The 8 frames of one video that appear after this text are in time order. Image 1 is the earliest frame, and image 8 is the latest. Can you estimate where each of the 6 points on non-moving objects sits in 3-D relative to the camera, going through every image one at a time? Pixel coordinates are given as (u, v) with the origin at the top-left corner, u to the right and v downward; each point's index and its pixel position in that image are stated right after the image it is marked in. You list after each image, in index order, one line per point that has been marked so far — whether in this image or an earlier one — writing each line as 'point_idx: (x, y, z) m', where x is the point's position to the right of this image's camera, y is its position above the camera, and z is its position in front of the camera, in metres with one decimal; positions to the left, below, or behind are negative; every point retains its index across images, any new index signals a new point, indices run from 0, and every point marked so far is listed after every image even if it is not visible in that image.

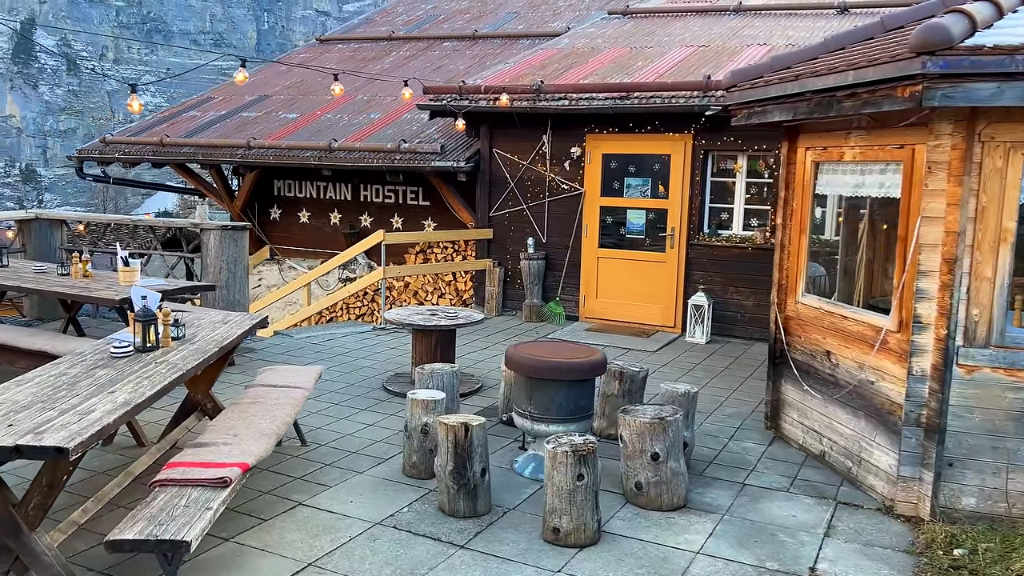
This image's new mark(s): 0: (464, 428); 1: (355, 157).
0: (-0.3, -0.7, +4.2) m
1: (-2.0, +1.7, +10.2) m
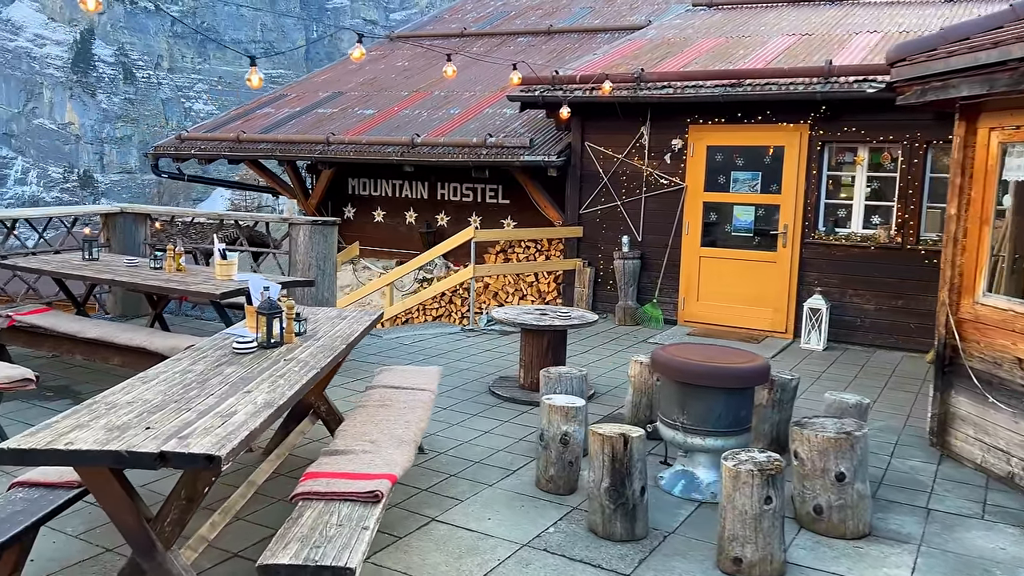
0: (+0.5, -0.7, +3.7) m
1: (-0.9, +1.7, +9.8) m
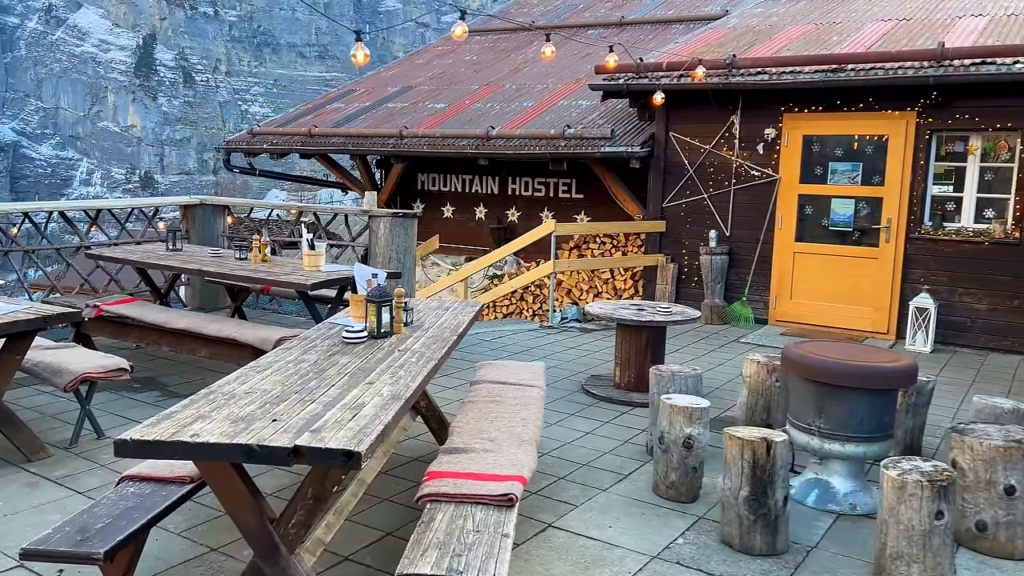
0: (+1.1, -0.7, +3.4) m
1: (0.0, +1.7, +9.6) m
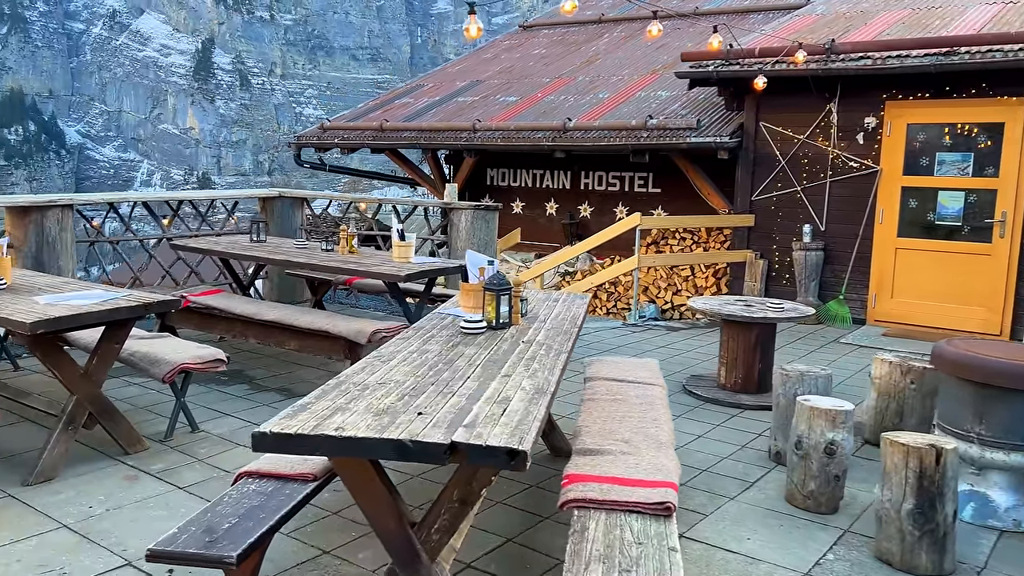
0: (+1.6, -0.6, +3.0) m
1: (+0.9, +1.8, +9.3) m
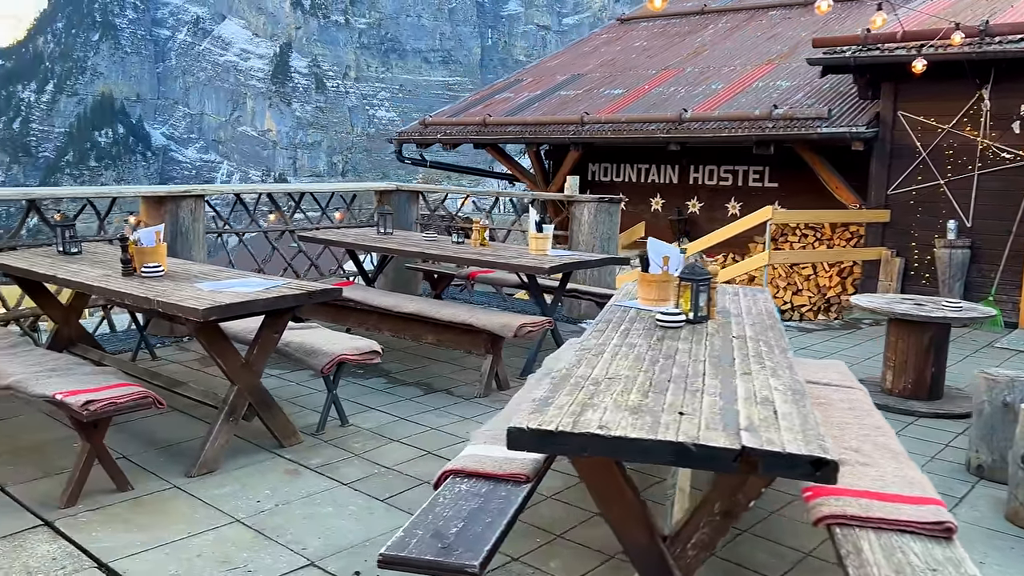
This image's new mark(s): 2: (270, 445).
0: (+2.3, -0.6, +2.6) m
1: (+2.2, +1.8, +8.9) m
2: (-1.2, -0.8, +4.0) m
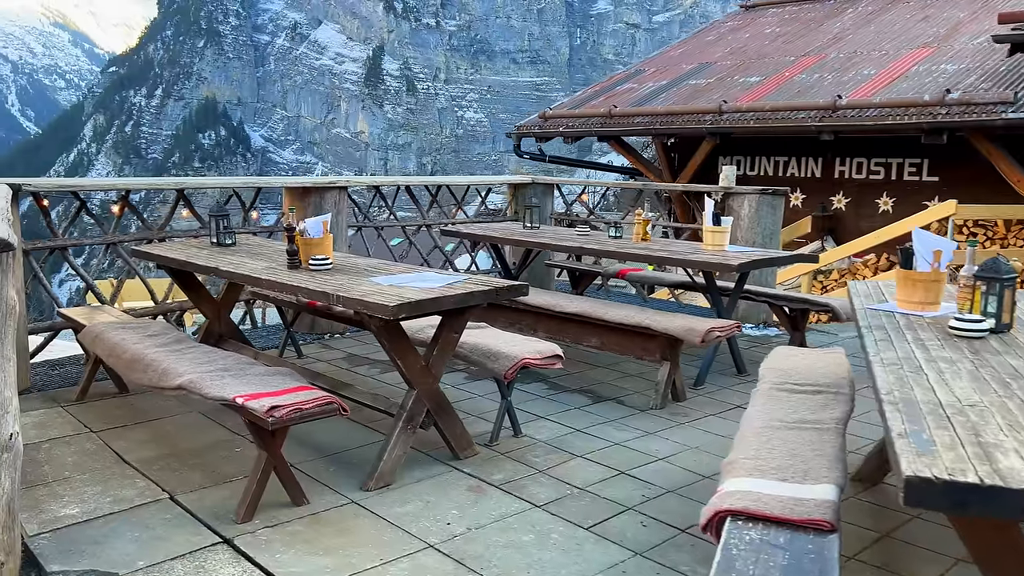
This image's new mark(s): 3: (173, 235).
0: (+3.1, -0.6, +1.8) m
1: (+3.7, +1.7, +8.1) m
2: (-0.3, -0.8, +3.6) m
3: (-2.1, +0.3, +5.0) m
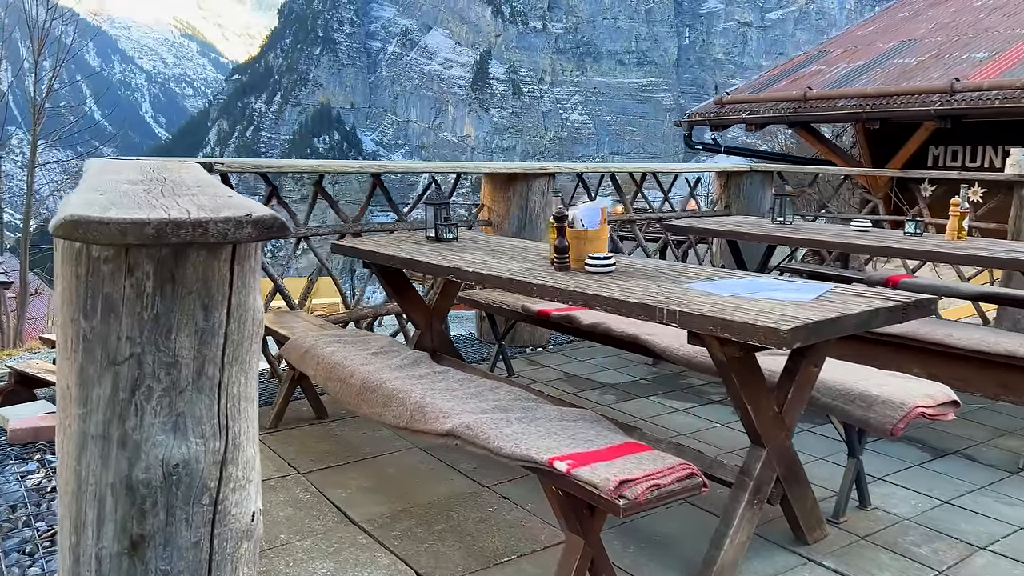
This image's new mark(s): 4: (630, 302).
0: (+4.0, -0.7, +0.4) m
1: (+5.4, +1.6, +6.5) m
2: (+0.9, -0.8, +2.5) m
3: (-0.8, +0.3, +4.2) m
4: (+0.3, 0.0, +2.3) m
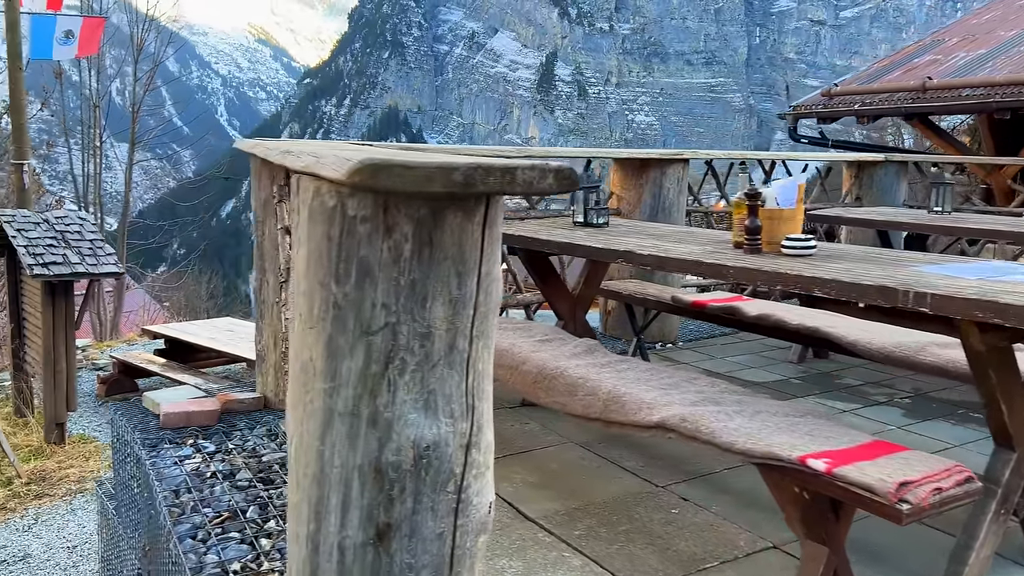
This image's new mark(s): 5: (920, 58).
0: (+4.4, -0.7, -0.1) m
1: (+6.3, +1.6, +5.9) m
2: (+1.4, -0.8, +2.3) m
3: (0.0, +0.4, +4.1) m
4: (+0.9, 0.0, +2.1) m
5: (+5.2, +2.9, +10.2) m
